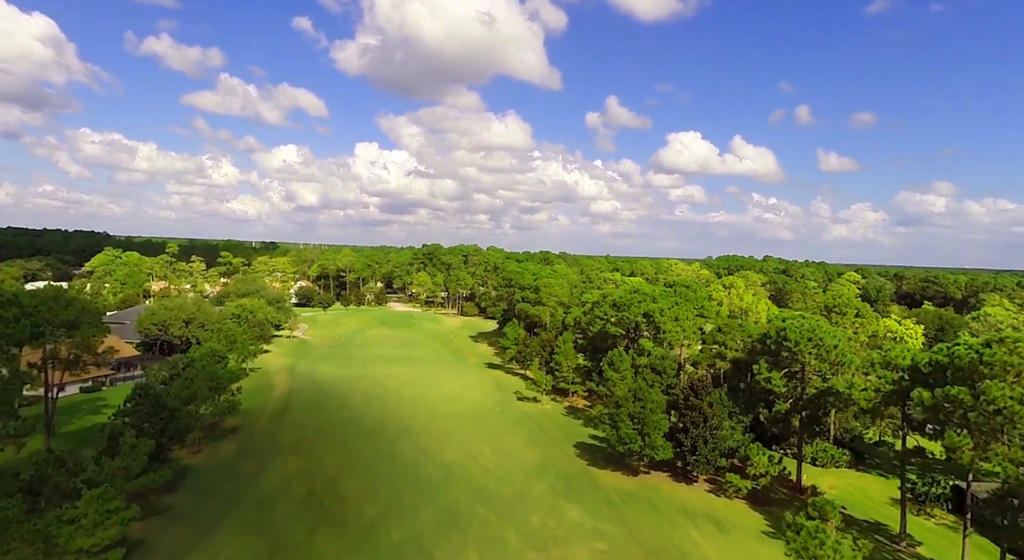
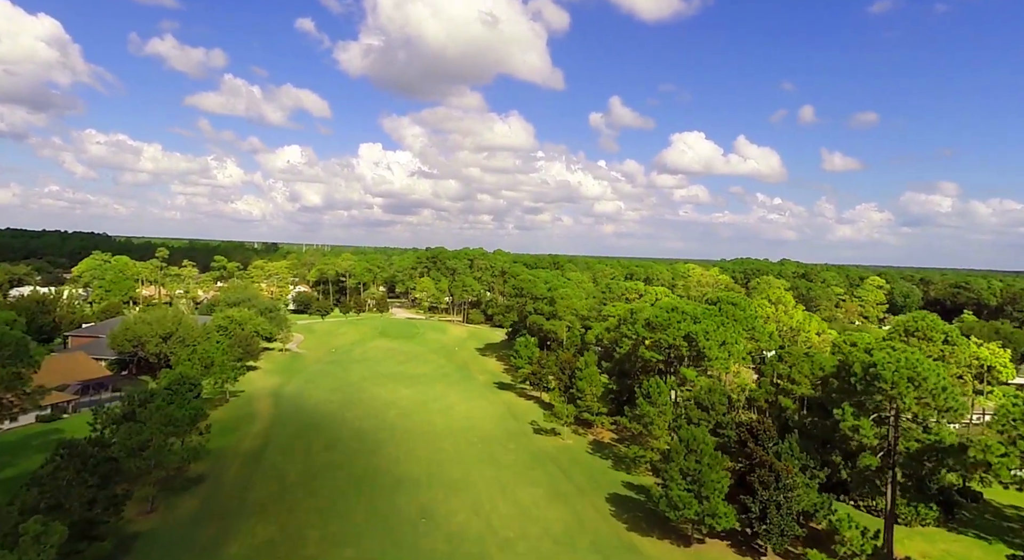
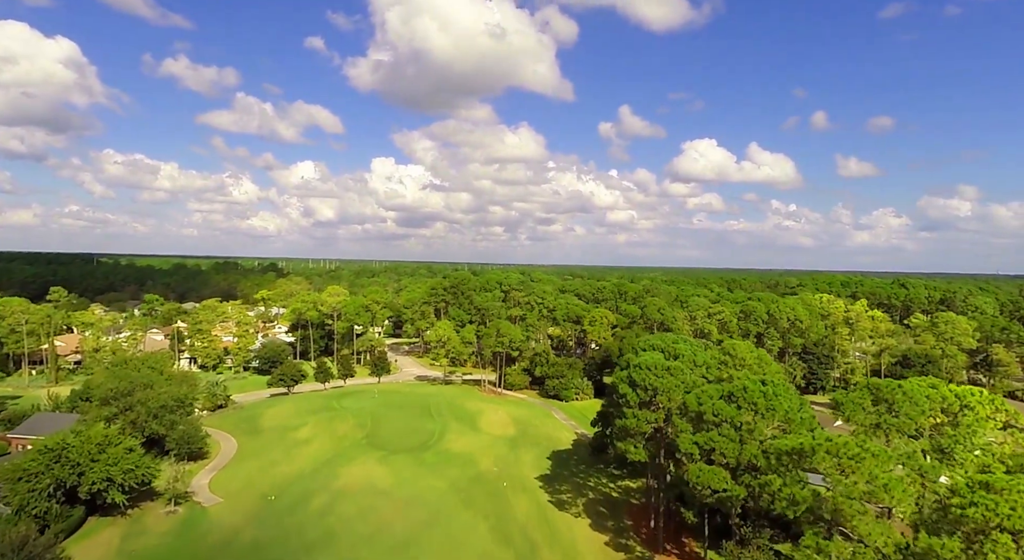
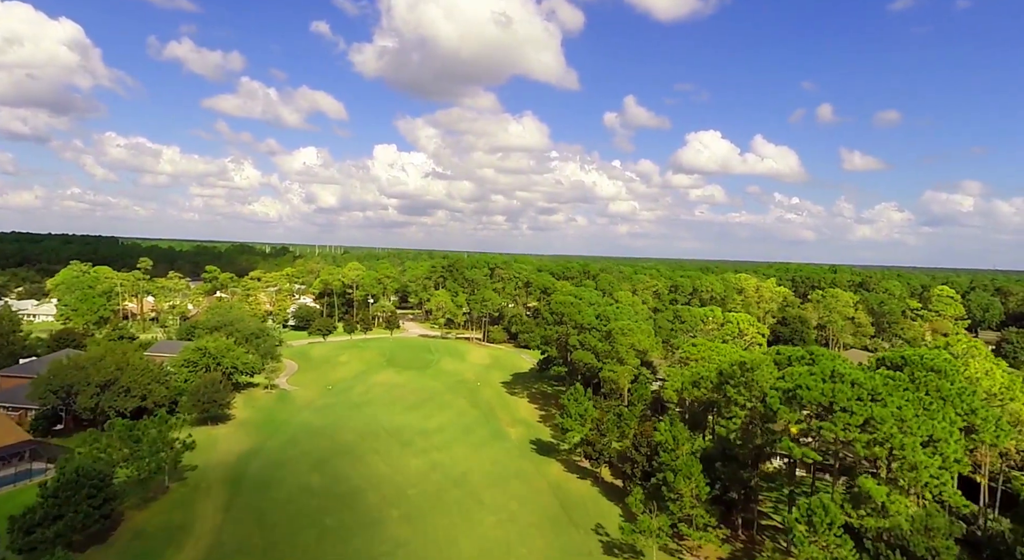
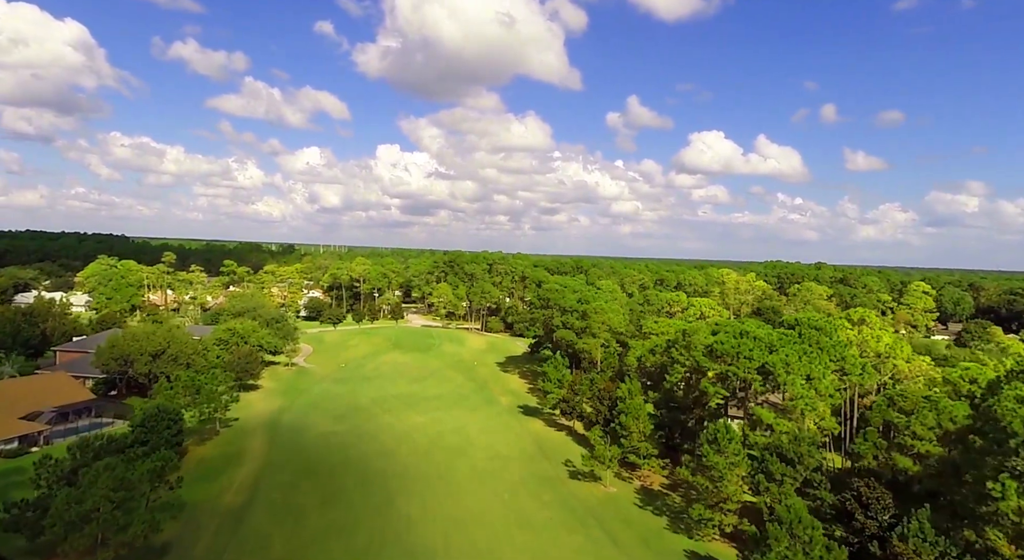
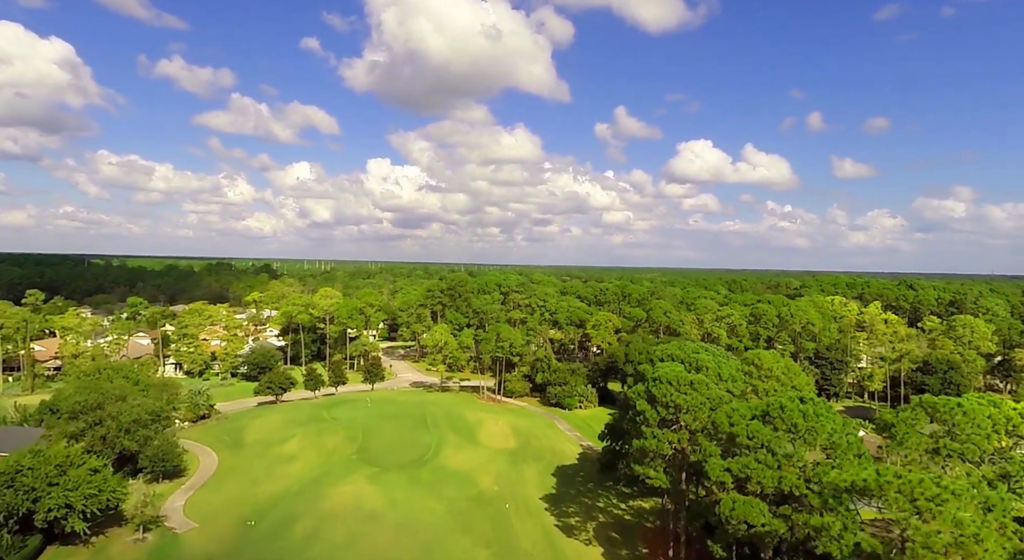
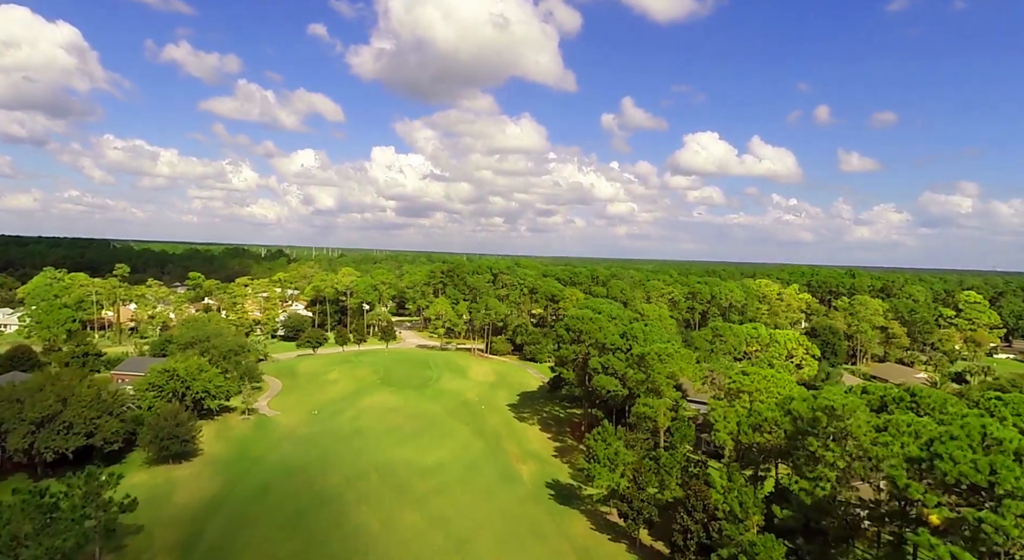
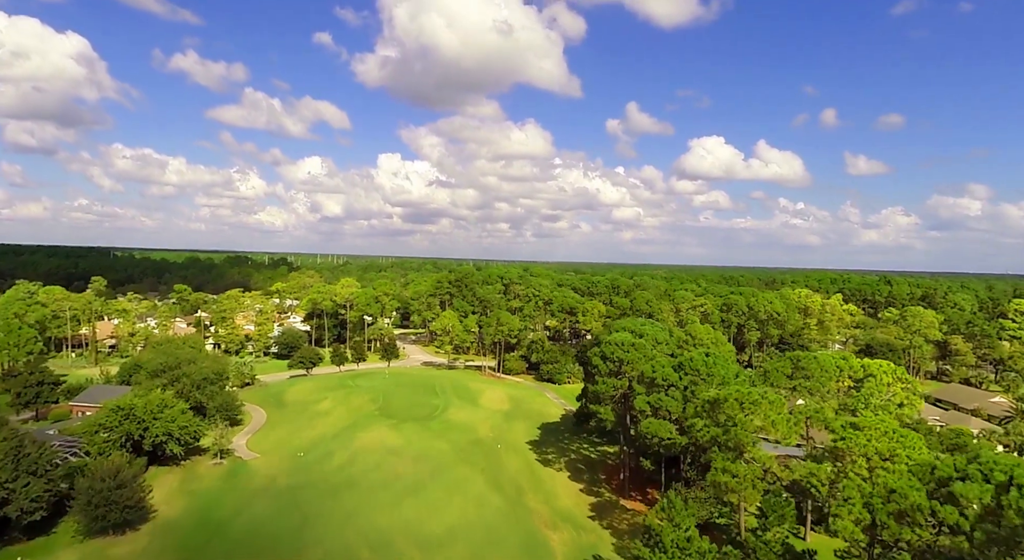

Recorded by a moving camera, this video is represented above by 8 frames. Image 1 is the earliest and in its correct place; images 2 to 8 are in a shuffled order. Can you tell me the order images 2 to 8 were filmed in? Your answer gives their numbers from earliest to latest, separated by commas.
2, 5, 4, 7, 8, 3, 6
